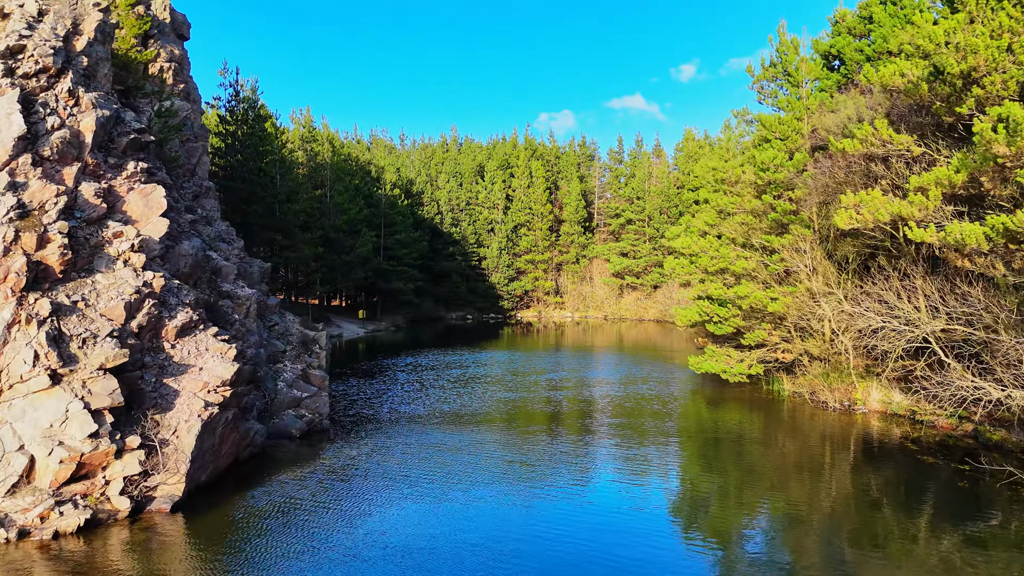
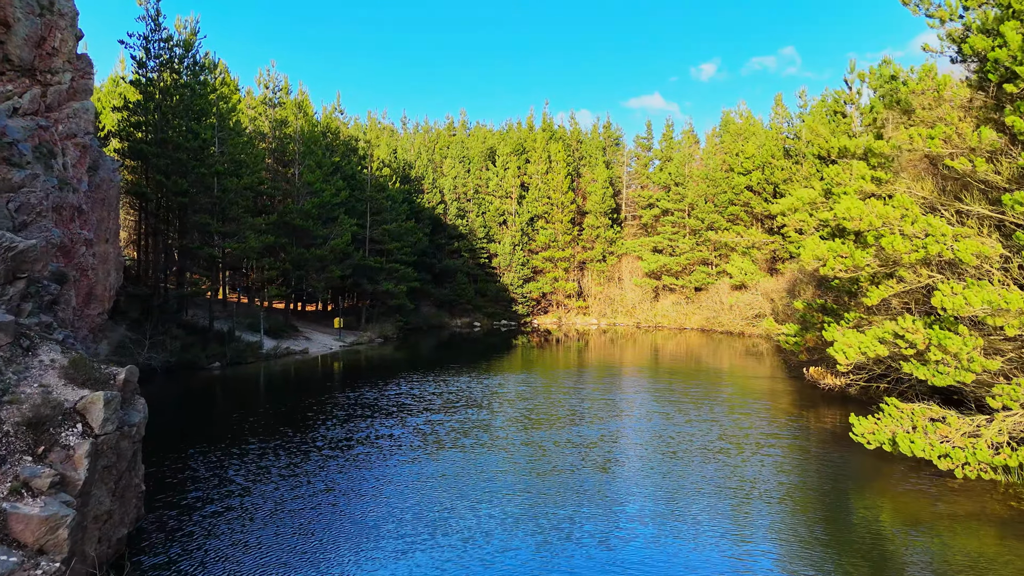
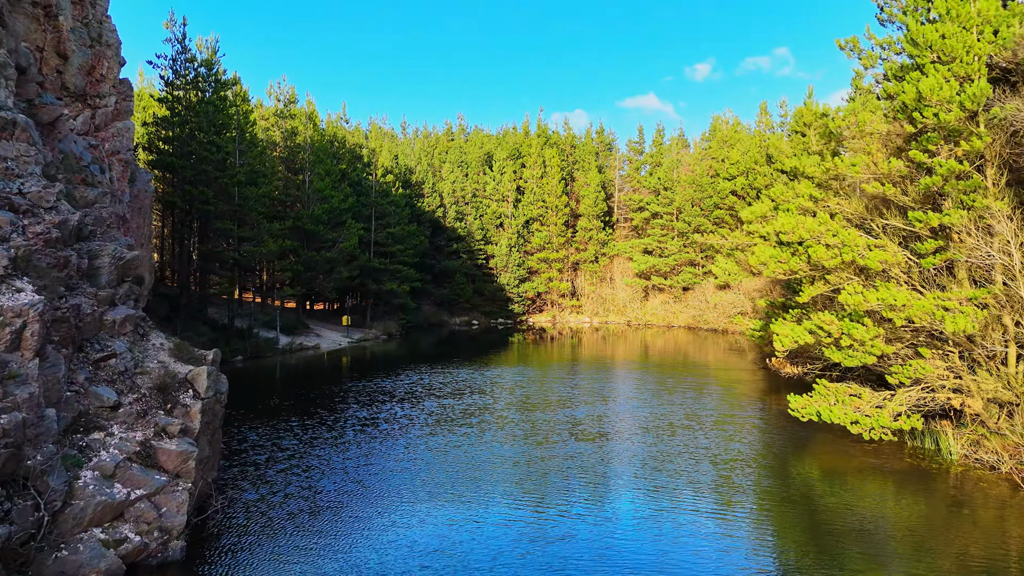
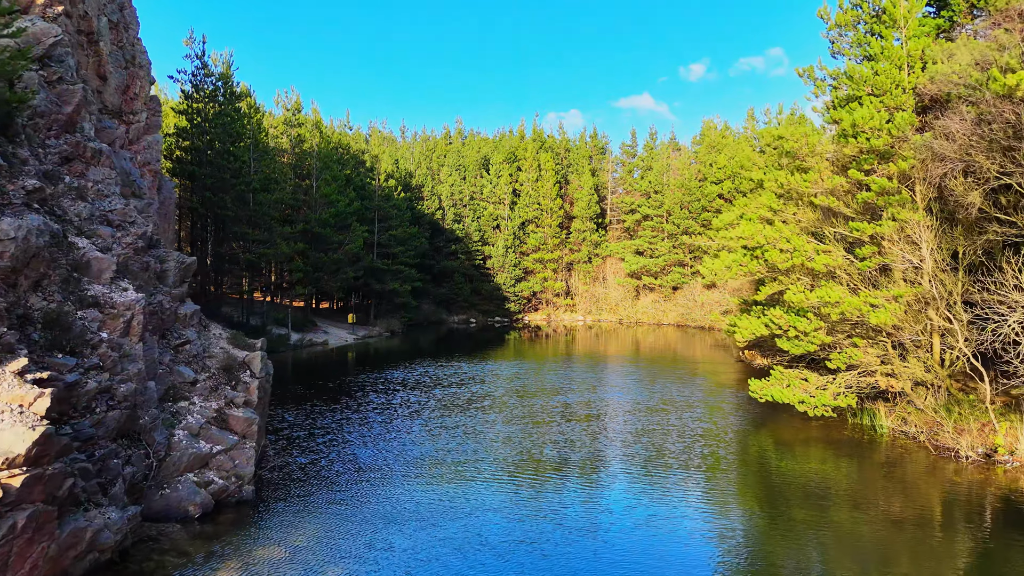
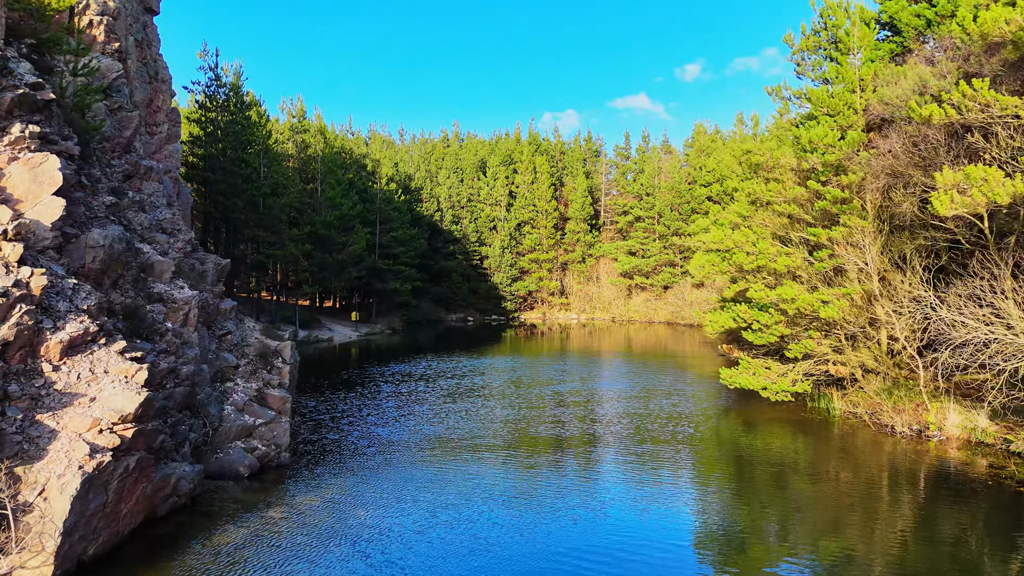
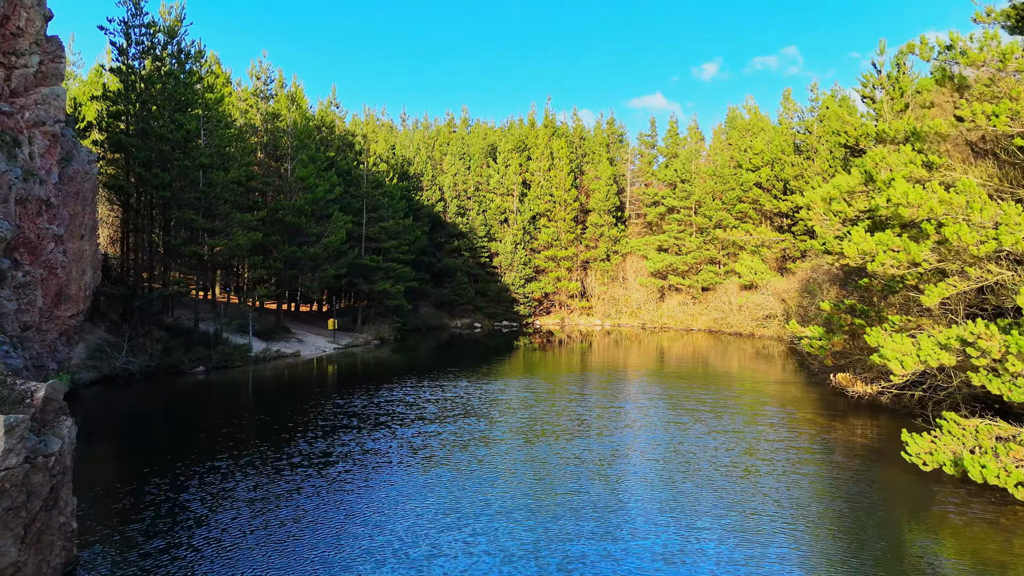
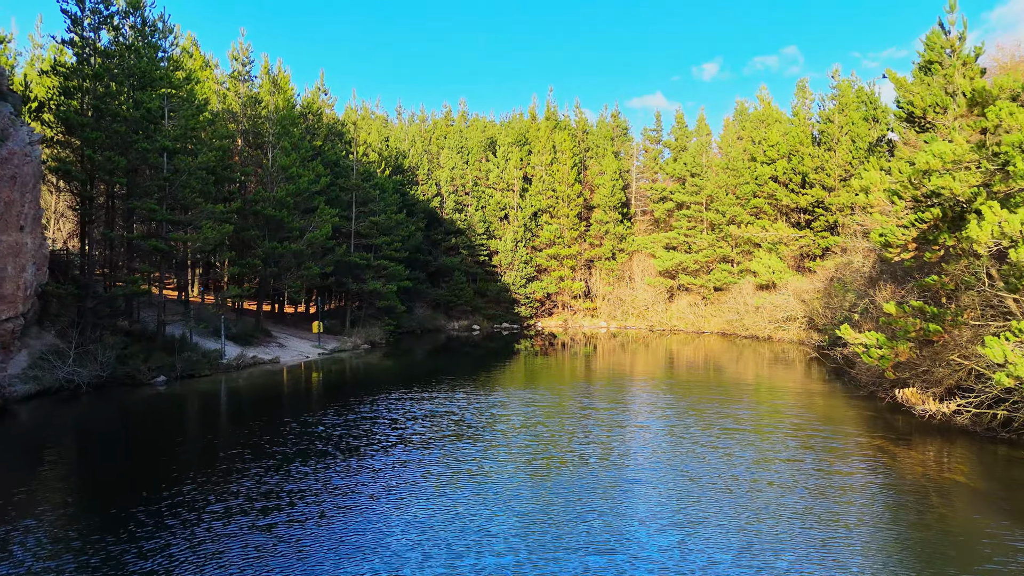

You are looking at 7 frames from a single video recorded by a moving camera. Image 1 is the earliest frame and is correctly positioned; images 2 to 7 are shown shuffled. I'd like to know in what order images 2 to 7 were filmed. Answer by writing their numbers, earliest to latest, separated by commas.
5, 4, 3, 2, 6, 7
